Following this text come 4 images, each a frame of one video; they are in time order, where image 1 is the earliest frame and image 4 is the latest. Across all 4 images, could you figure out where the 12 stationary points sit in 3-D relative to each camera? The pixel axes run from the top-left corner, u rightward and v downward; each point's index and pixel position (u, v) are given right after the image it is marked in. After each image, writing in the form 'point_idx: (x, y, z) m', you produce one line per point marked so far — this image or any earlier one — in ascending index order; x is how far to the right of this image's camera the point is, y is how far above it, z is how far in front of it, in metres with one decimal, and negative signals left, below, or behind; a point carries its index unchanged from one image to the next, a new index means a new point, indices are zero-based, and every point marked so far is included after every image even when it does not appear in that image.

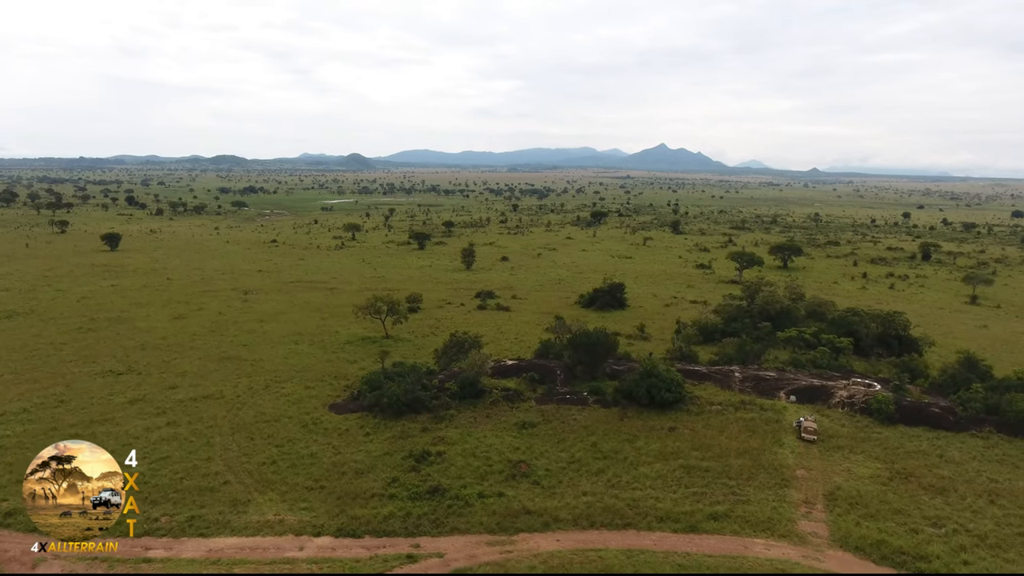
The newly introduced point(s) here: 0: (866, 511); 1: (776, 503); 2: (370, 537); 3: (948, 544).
0: (+10.9, -6.8, +16.6) m
1: (+8.3, -6.7, +16.9) m
2: (-4.2, -7.3, +15.9) m
3: (+12.3, -7.2, +15.2) m
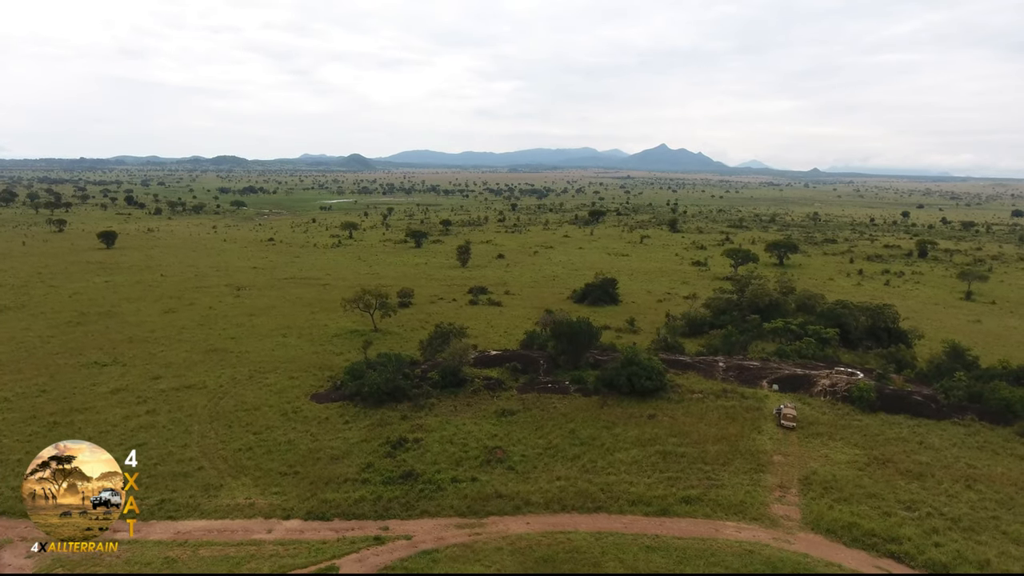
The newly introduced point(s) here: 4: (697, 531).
0: (+10.0, -6.3, +16.4) m
1: (+7.4, -6.2, +16.8) m
2: (-5.1, -6.8, +15.8) m
3: (+11.4, -6.7, +15.1) m
4: (+5.1, -6.7, +14.9) m
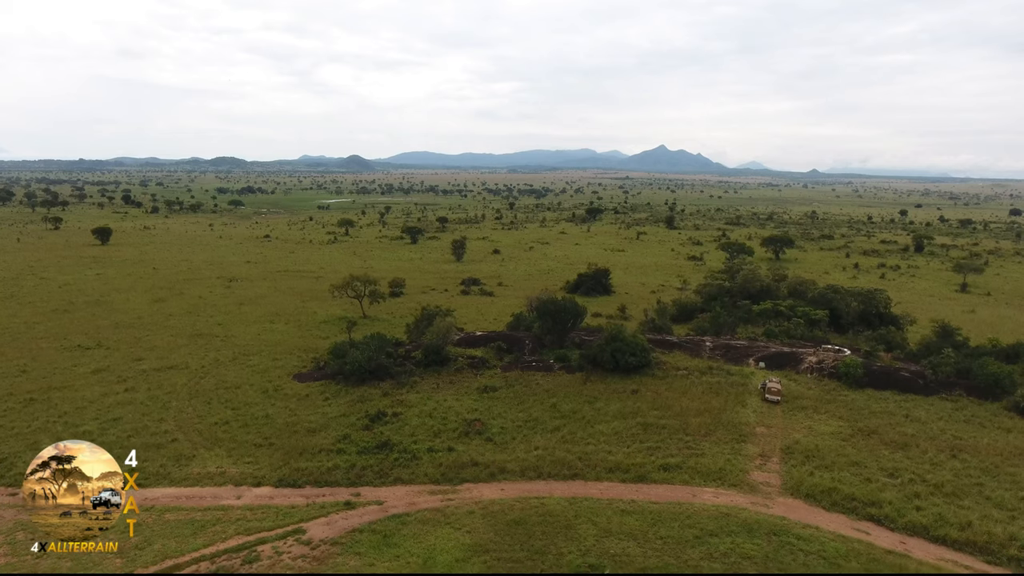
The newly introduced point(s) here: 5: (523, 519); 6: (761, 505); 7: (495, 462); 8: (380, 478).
0: (+9.3, -5.2, +16.2) m
1: (+6.7, -5.1, +16.5) m
2: (-5.8, -5.7, +15.5) m
3: (+10.7, -5.6, +14.8) m
4: (+4.4, -5.6, +14.6) m
5: (+0.3, -5.8, +13.5) m
6: (+6.6, -5.7, +14.2) m
7: (-0.5, -5.3, +16.4) m
8: (-3.9, -5.6, +15.8) m
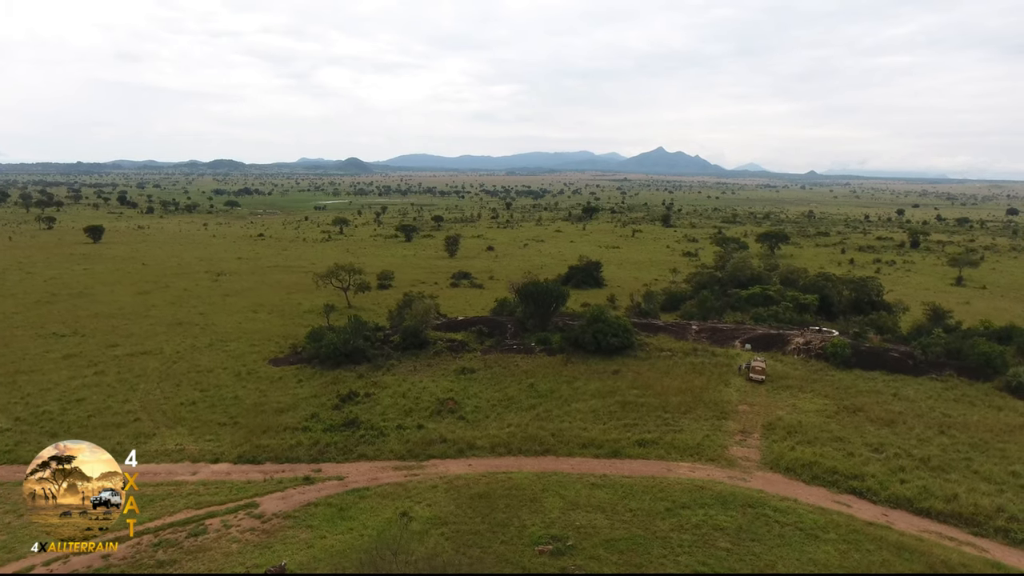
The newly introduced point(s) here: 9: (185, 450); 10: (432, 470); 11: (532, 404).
0: (+8.4, -4.3, +15.5) m
1: (+5.8, -4.2, +15.9) m
2: (-6.6, -4.9, +14.9) m
3: (+9.8, -4.7, +14.2) m
4: (+3.5, -4.8, +14.0) m
5: (-0.6, -4.9, +12.8) m
6: (+5.7, -4.8, +13.6) m
7: (-1.4, -4.4, +15.8) m
8: (-4.7, -4.7, +15.2) m
9: (-9.4, -4.7, +15.5) m
10: (-2.1, -4.8, +14.3) m
11: (+0.7, -3.9, +18.0) m
